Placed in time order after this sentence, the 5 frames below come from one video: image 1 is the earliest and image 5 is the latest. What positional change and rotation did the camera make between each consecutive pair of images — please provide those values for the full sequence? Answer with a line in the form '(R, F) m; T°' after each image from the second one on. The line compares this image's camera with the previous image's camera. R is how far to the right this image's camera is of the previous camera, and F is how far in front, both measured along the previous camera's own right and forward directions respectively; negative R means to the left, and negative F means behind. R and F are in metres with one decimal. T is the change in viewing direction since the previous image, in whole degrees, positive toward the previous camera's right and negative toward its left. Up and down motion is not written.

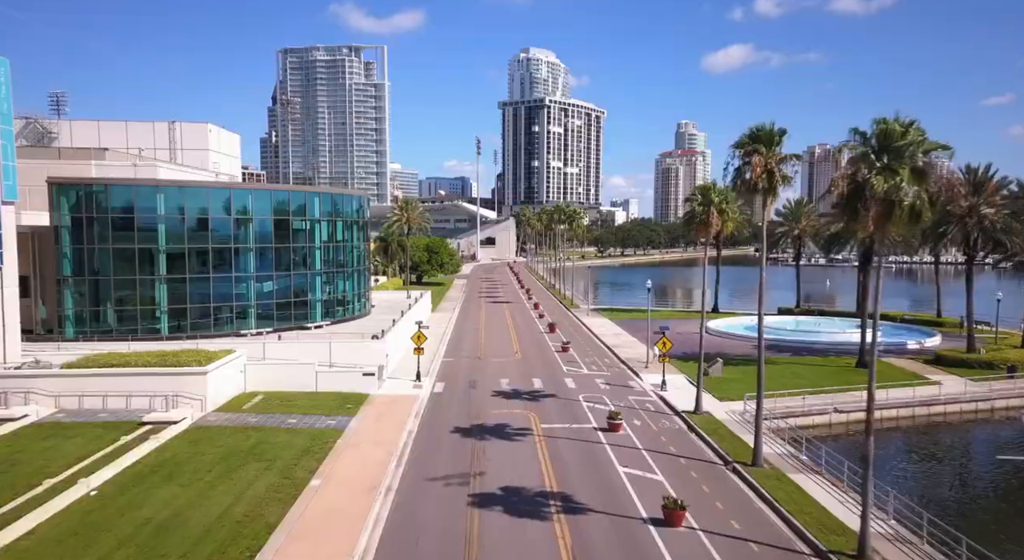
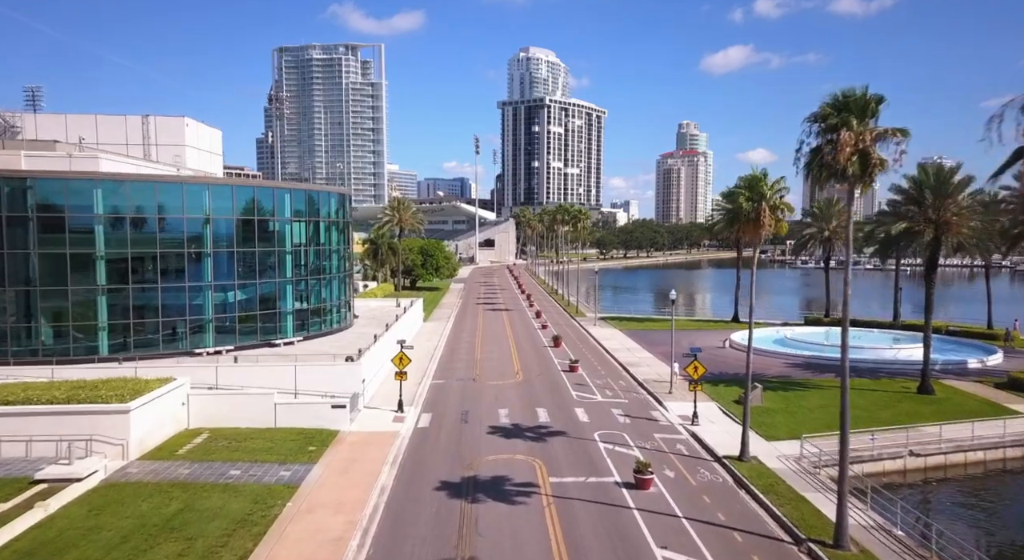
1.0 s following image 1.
(0.0, +6.1) m; 0°
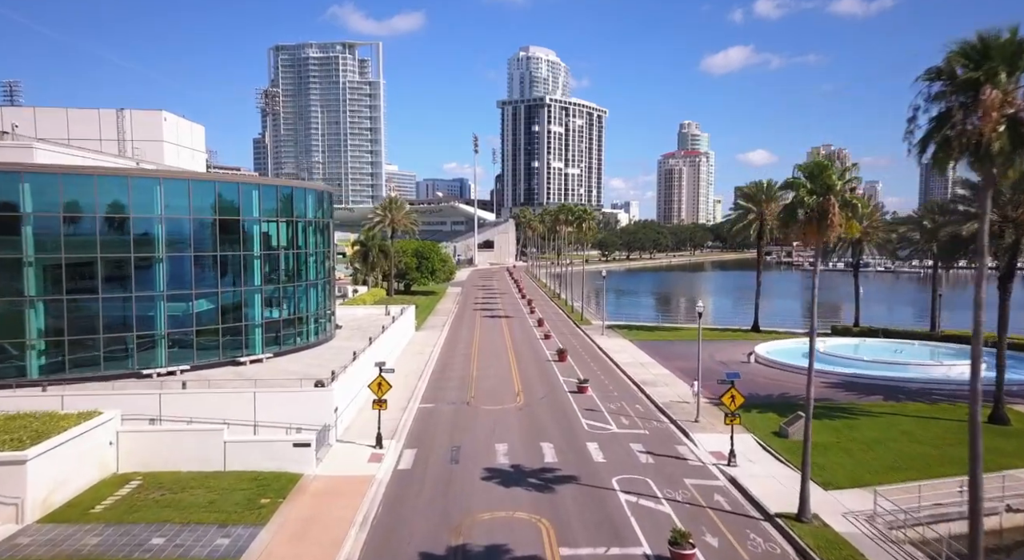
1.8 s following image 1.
(0.0, +5.1) m; 0°
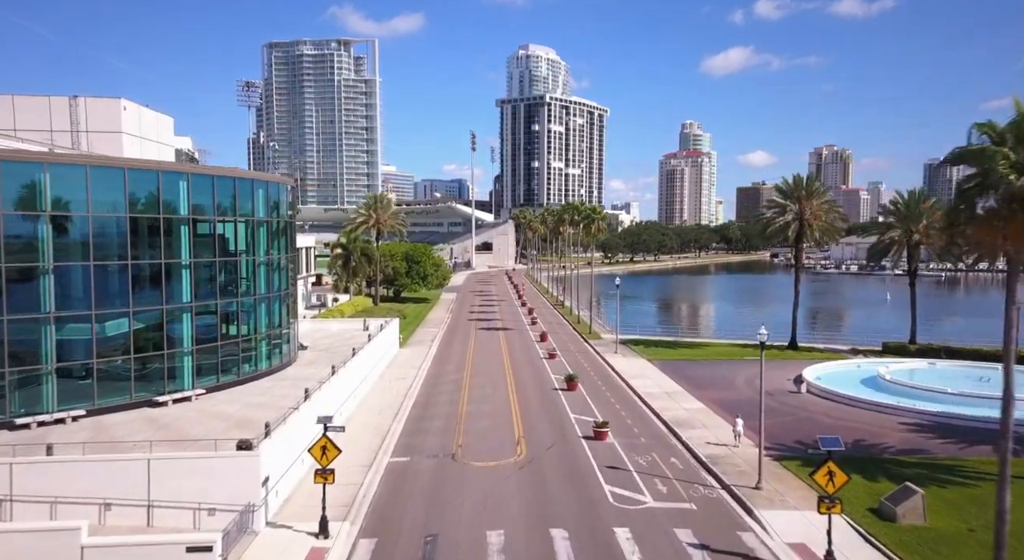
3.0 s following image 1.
(0.0, +7.8) m; 0°
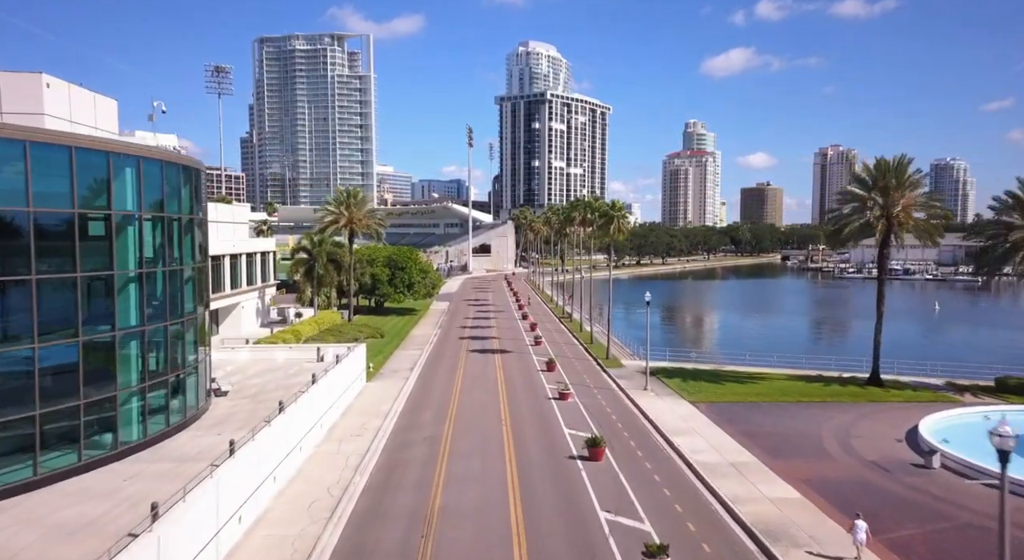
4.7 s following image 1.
(+0.1, +11.2) m; 0°
